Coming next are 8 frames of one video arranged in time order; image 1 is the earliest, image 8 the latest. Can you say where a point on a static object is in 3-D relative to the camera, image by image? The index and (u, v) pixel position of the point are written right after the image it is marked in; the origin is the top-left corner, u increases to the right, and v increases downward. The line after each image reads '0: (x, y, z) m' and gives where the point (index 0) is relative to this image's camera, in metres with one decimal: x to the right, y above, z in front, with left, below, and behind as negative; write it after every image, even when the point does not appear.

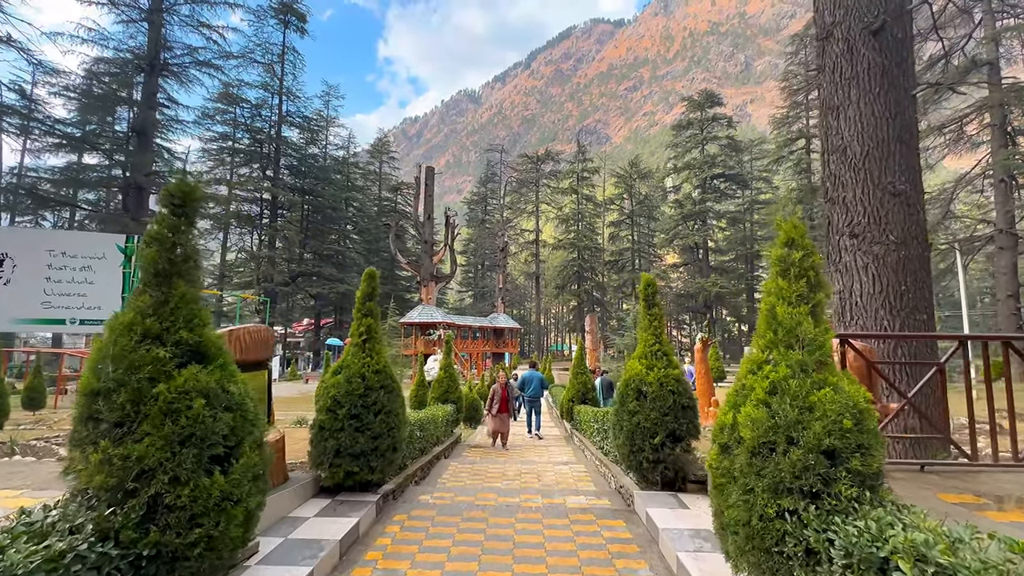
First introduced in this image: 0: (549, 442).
0: (+0.6, -2.2, +6.8) m
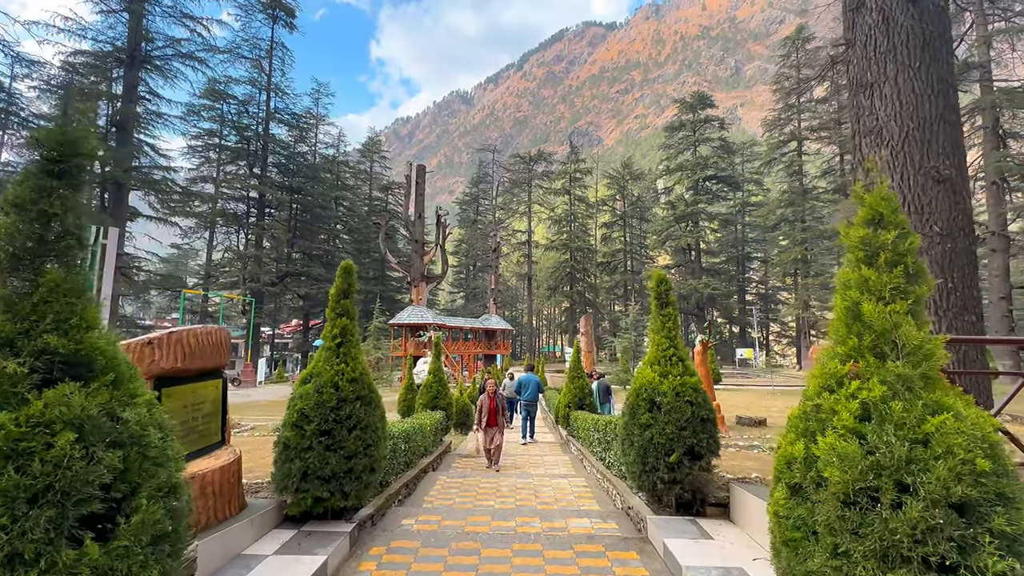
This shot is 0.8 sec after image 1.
0: (+0.5, -2.2, +6.4) m
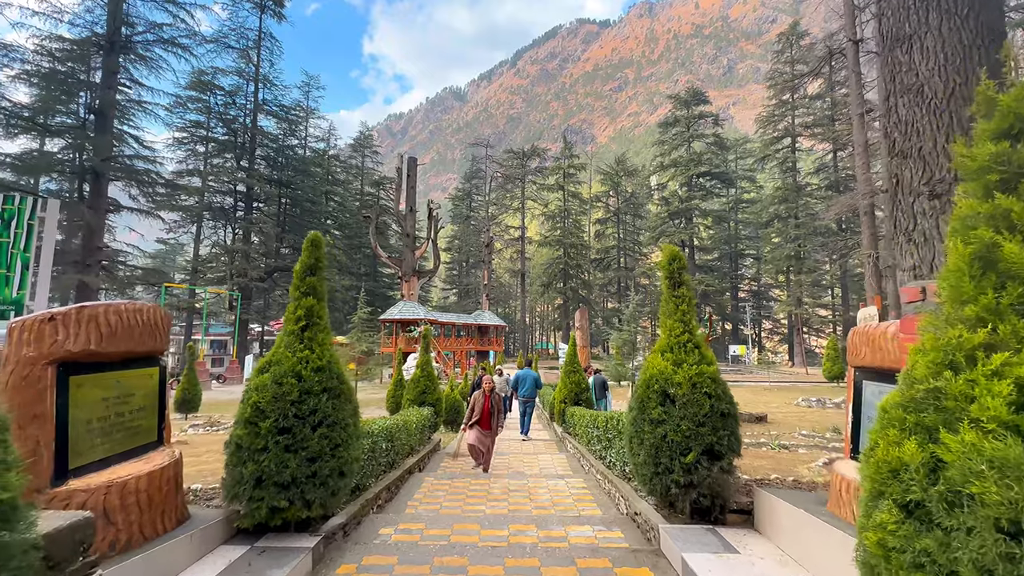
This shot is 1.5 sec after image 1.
0: (+0.4, -2.1, +6.1) m
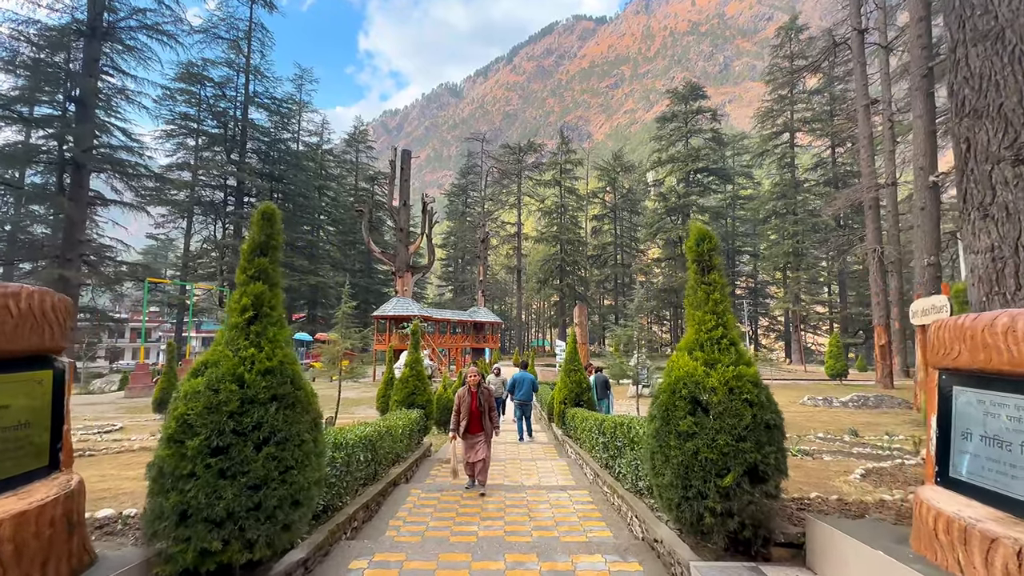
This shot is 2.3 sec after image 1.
0: (+0.3, -2.0, +5.7) m
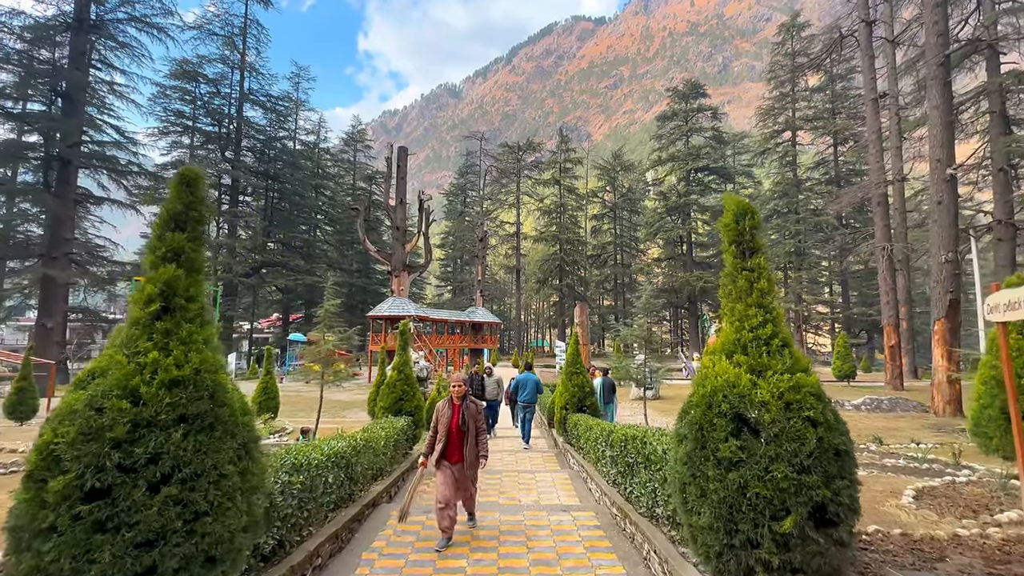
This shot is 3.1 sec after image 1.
0: (+0.3, -1.9, +5.3) m
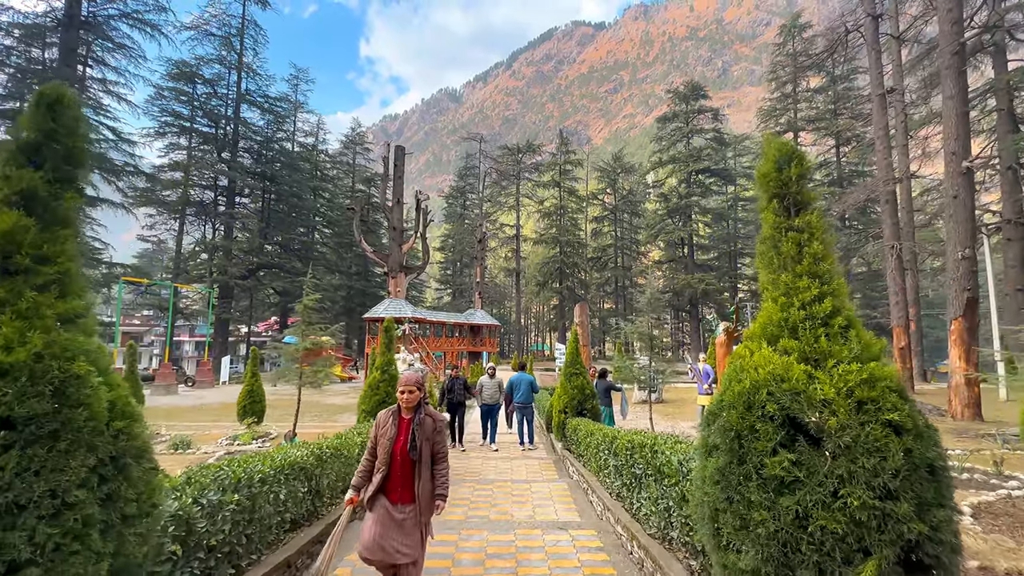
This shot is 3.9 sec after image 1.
0: (+0.3, -1.9, +5.0) m
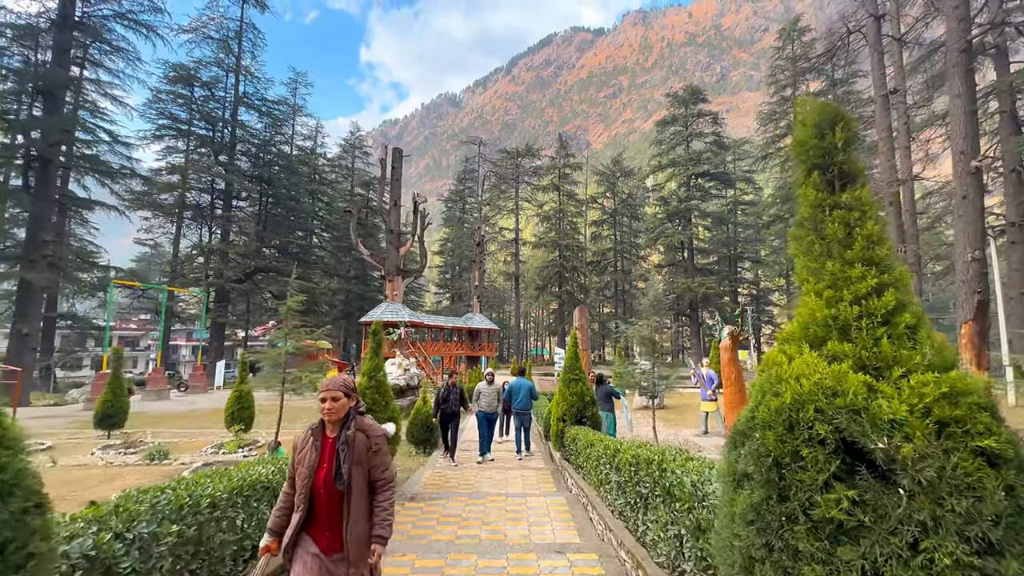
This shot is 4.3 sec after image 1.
0: (+0.2, -1.9, +4.7) m
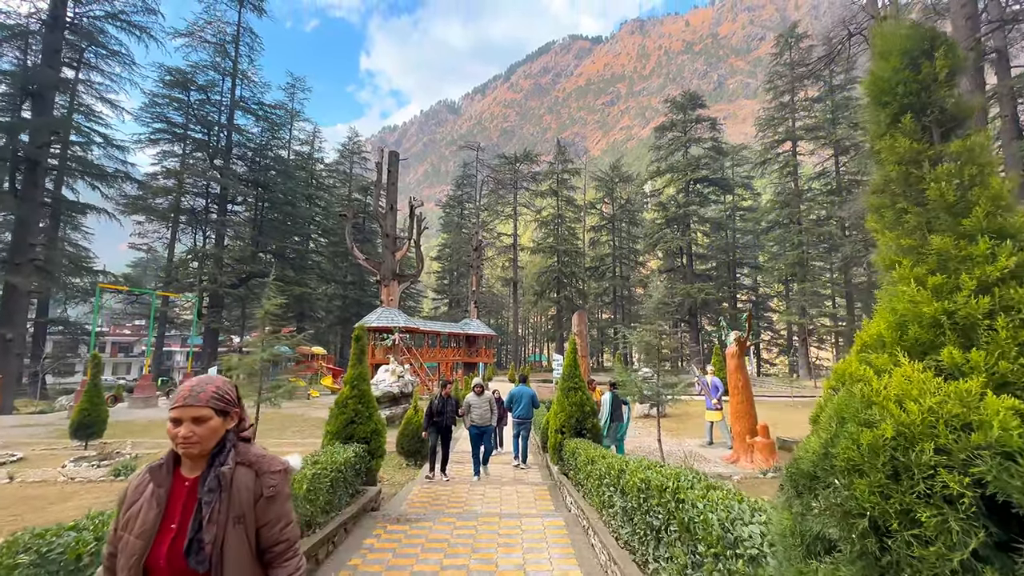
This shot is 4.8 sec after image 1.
0: (+0.2, -1.9, +4.4) m
